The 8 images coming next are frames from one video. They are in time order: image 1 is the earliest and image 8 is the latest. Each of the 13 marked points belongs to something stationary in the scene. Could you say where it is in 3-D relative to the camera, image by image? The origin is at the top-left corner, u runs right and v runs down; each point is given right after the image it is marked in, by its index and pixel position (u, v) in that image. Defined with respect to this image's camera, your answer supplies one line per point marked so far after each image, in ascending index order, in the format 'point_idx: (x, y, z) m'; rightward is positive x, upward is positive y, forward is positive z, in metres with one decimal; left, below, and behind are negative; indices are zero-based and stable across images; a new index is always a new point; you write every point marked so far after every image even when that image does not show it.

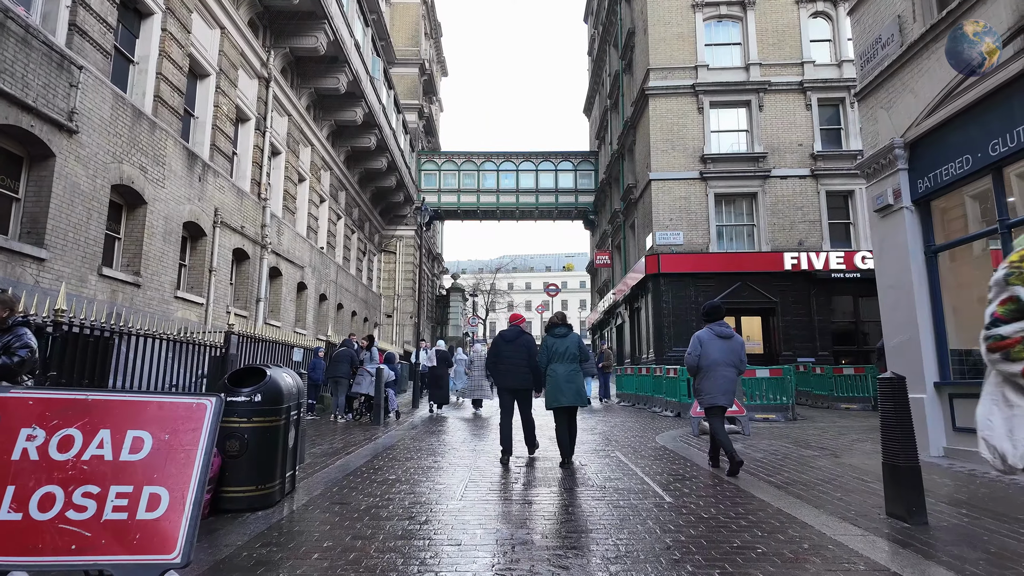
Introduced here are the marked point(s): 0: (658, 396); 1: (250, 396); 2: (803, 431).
0: (+3.5, -2.6, +14.8) m
1: (-2.2, -0.9, +5.0) m
2: (+4.8, -2.4, +10.0) m
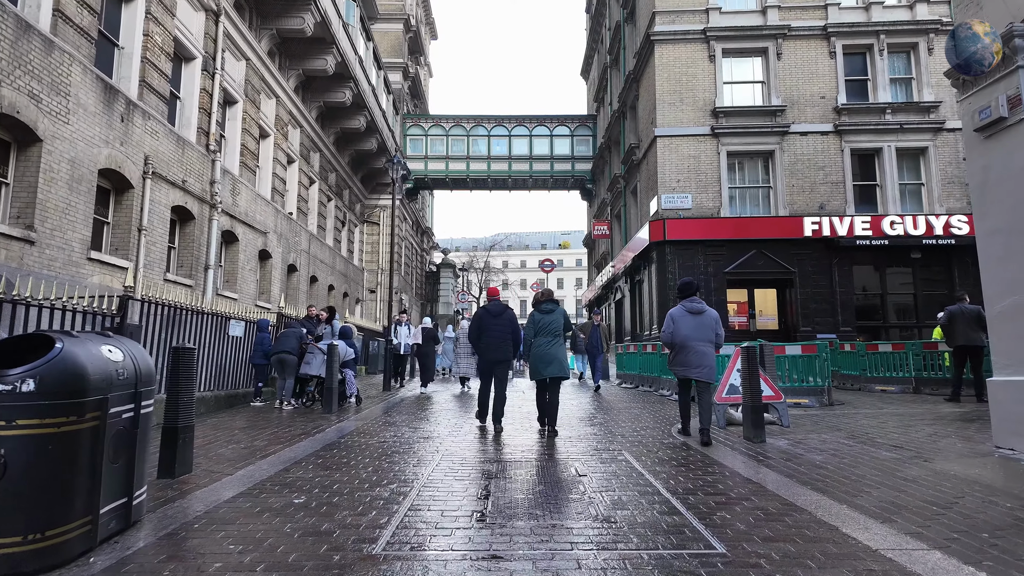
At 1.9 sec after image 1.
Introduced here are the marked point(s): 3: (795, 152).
0: (+3.2, -1.9, +12.8) m
1: (-2.4, -0.5, +2.9) m
2: (+4.5, -1.8, +8.0) m
3: (+8.6, +4.1, +18.6) m
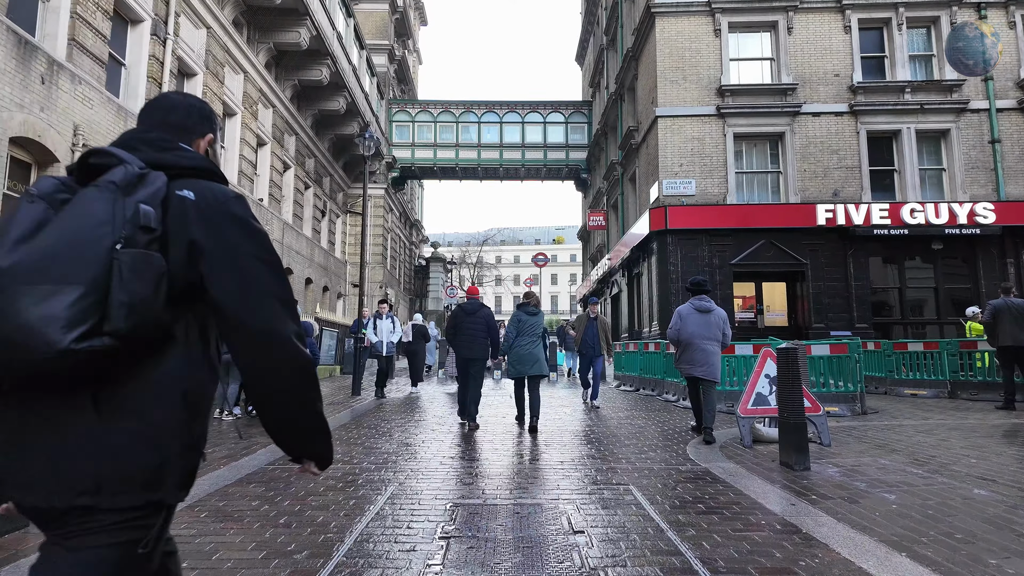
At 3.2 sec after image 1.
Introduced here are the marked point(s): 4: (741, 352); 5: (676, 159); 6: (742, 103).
0: (+3.0, -1.7, +11.4) m
1: (-2.6, -0.4, +1.5) m
2: (+4.3, -1.6, +6.6) m
3: (+8.3, +4.3, +17.2) m
4: (+3.5, -1.0, +9.3) m
5: (+4.6, +3.6, +17.2) m
6: (+6.5, +5.2, +17.3) m
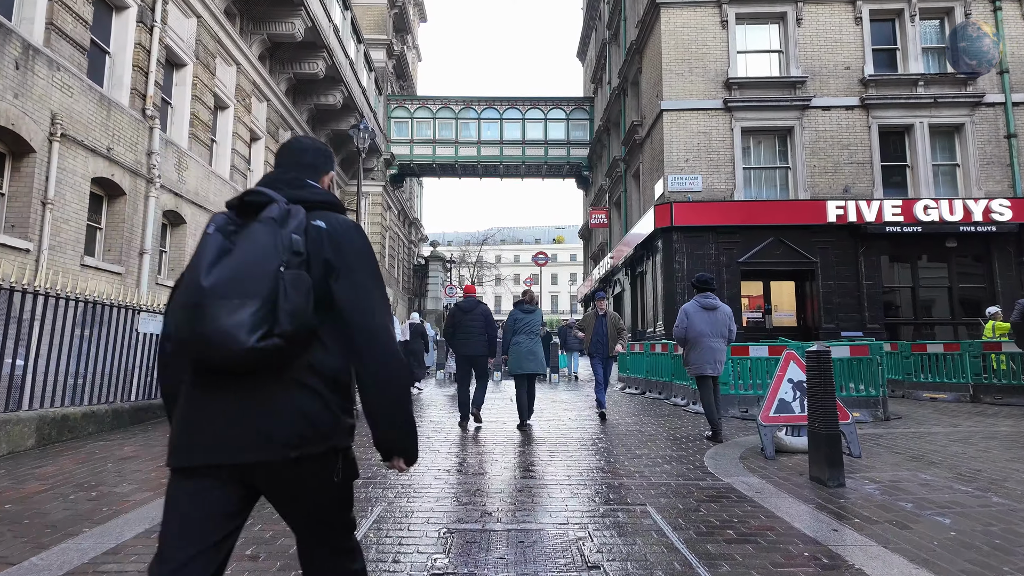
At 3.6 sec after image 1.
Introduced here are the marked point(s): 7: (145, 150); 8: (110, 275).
0: (+3.0, -1.7, +10.9) m
1: (-2.5, -0.3, +0.9) m
2: (+4.3, -1.6, +6.1) m
3: (+8.3, +4.3, +16.6) m
4: (+3.5, -1.0, +8.8) m
5: (+4.6, +3.7, +16.7) m
6: (+6.5, +5.3, +16.7) m
7: (-7.4, +2.8, +12.4) m
8: (-7.5, +0.2, +11.3) m
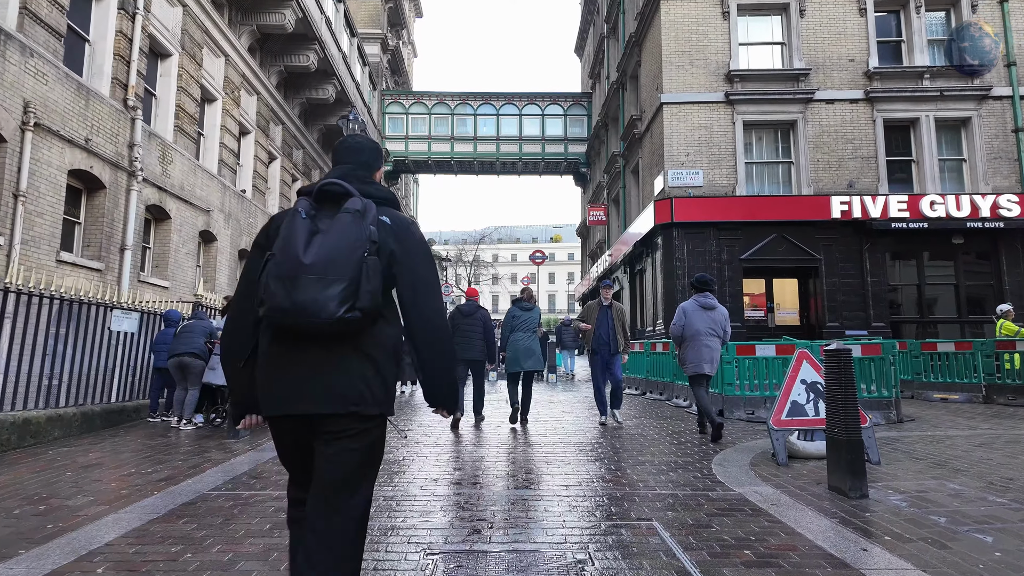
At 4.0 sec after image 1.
0: (+2.9, -1.6, +10.5) m
1: (-2.6, -0.3, +0.5) m
2: (+4.2, -1.6, +5.7) m
3: (+8.2, +4.4, +16.3) m
4: (+3.4, -0.9, +8.4) m
5: (+4.5, +3.7, +16.3) m
6: (+6.4, +5.3, +16.3) m
7: (-7.5, +2.9, +11.9) m
8: (-7.6, +0.3, +10.9) m
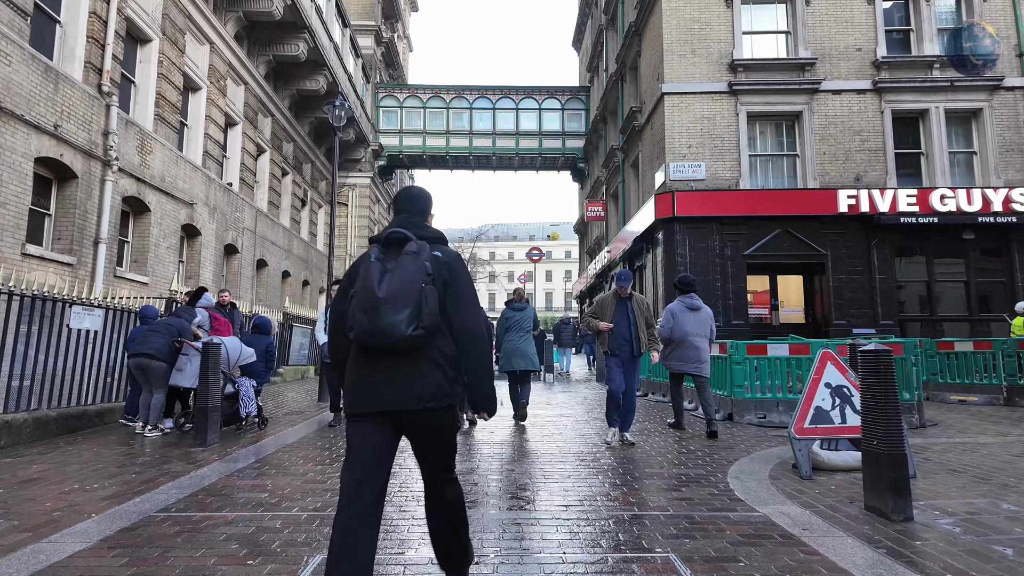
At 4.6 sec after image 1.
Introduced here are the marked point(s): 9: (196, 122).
0: (+2.8, -1.6, +9.9) m
1: (-2.6, -0.2, -0.1) m
2: (+4.2, -1.5, +5.2) m
3: (+8.1, +4.5, +15.7) m
4: (+3.4, -0.8, +7.8) m
5: (+4.4, +3.8, +15.7) m
6: (+6.3, +5.4, +15.8) m
7: (-7.6, +2.9, +11.3) m
8: (-7.6, +0.4, +10.3) m
9: (-8.0, +4.2, +15.4) m
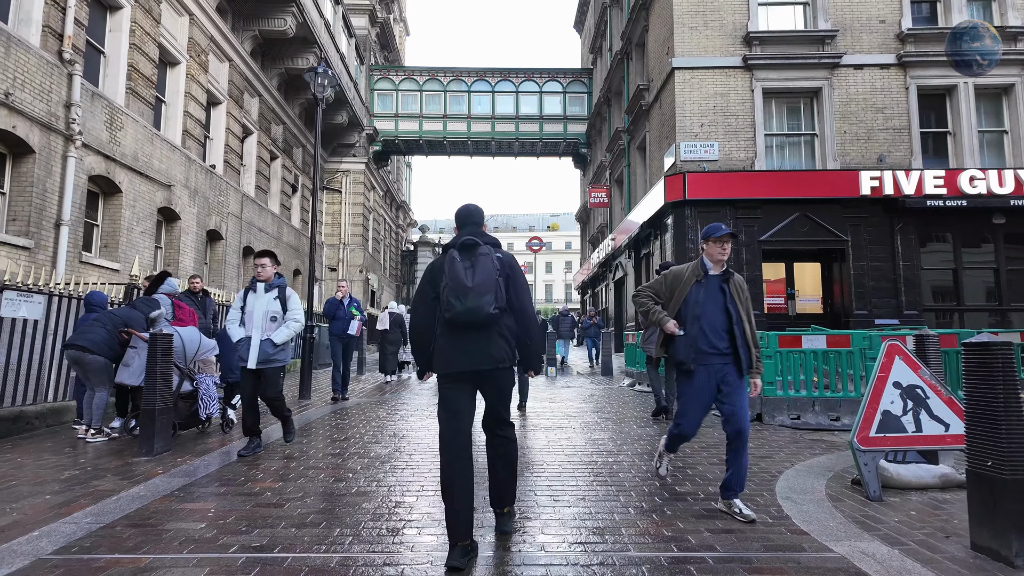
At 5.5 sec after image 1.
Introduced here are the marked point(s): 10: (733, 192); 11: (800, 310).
0: (+2.8, -1.3, +9.0) m
1: (-2.6, -0.2, -1.0) m
2: (+4.2, -1.4, +4.3) m
3: (+8.1, +4.8, +14.7) m
4: (+3.4, -0.7, +6.9) m
5: (+4.4, +4.1, +14.7) m
6: (+6.3, +5.7, +14.8) m
7: (-7.6, +3.2, +10.3) m
8: (-7.6, +0.6, +9.3) m
9: (-8.0, +4.5, +14.5) m
10: (+5.2, +2.2, +14.2) m
11: (+7.0, -0.5, +14.8) m
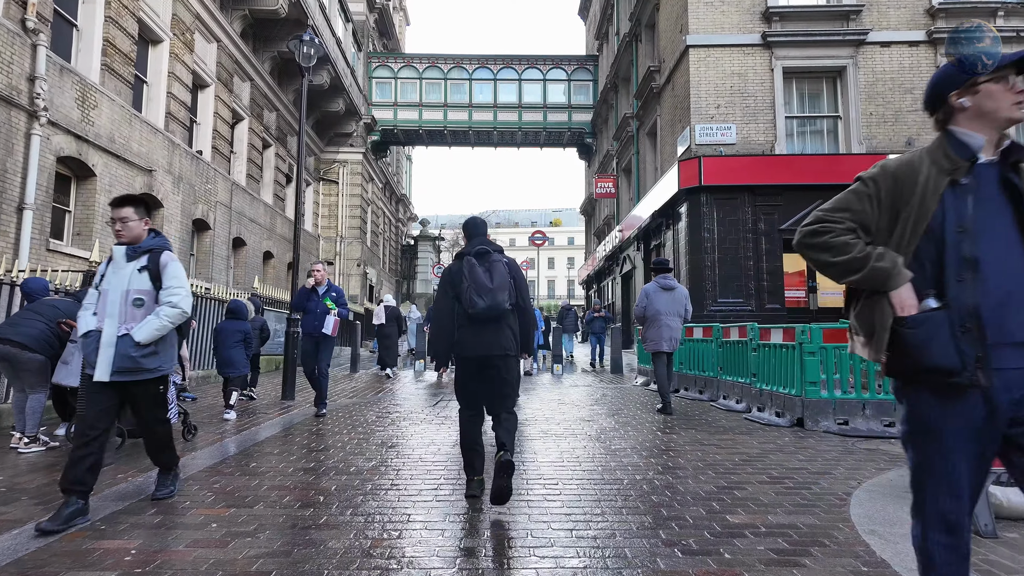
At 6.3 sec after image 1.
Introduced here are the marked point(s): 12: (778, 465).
0: (+2.9, -1.2, +8.1) m
1: (-2.6, -0.1, -1.9) m
2: (+4.2, -1.2, +3.4) m
3: (+8.2, +5.0, +13.8) m
4: (+3.4, -0.5, +6.0) m
5: (+4.5, +4.3, +13.8) m
6: (+6.4, +5.9, +13.9) m
7: (-7.5, +3.3, +9.5) m
8: (-7.6, +0.7, +8.5) m
9: (-7.9, +4.7, +13.6) m
10: (+5.3, +2.4, +13.3) m
11: (+7.0, -0.4, +13.9) m
12: (+2.1, -1.4, +4.8) m
